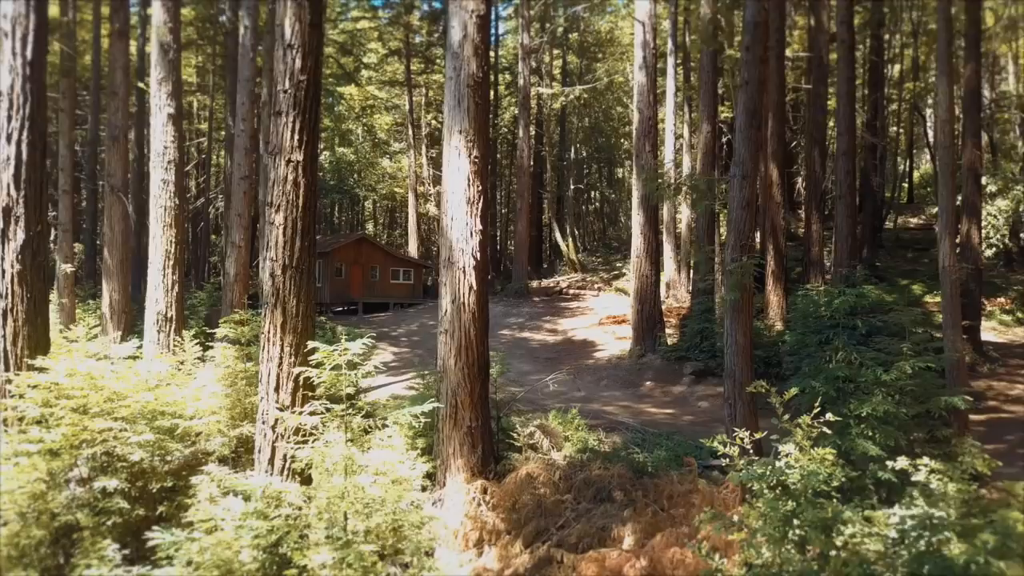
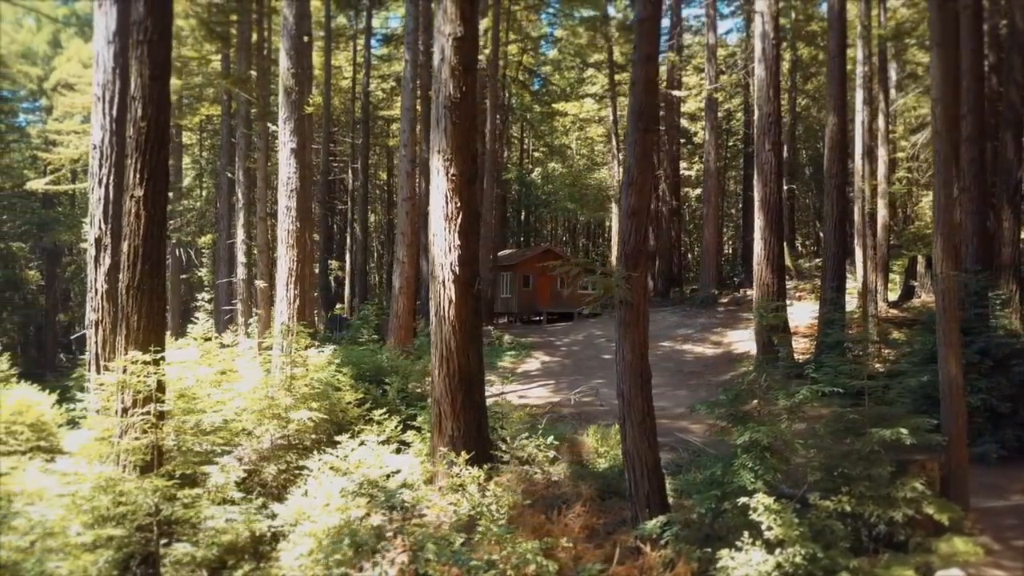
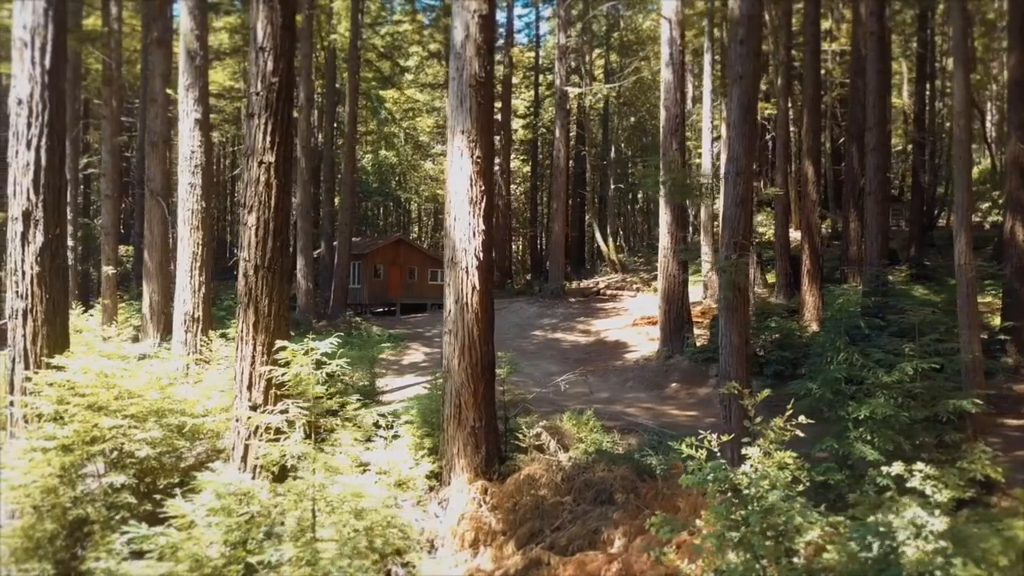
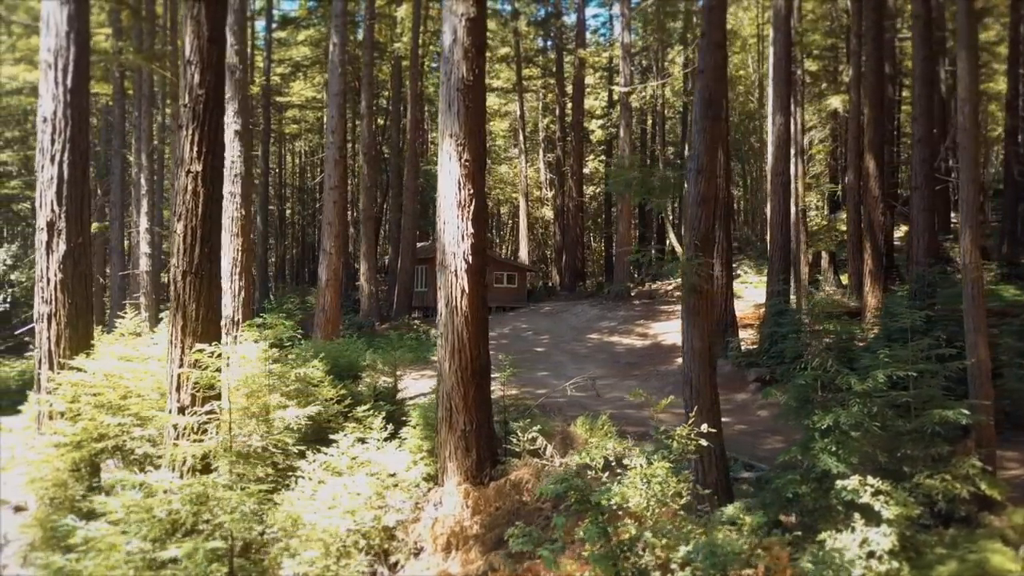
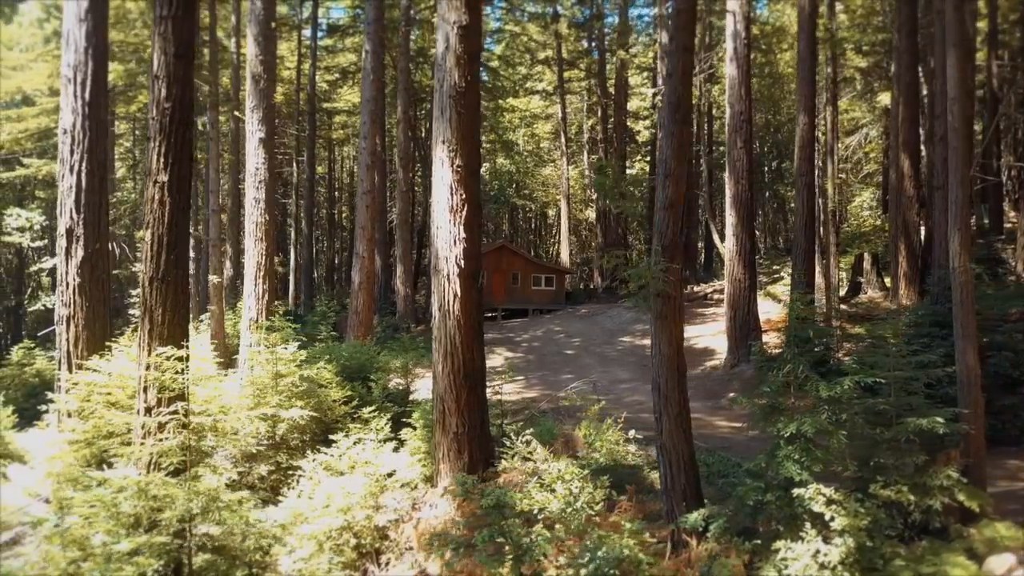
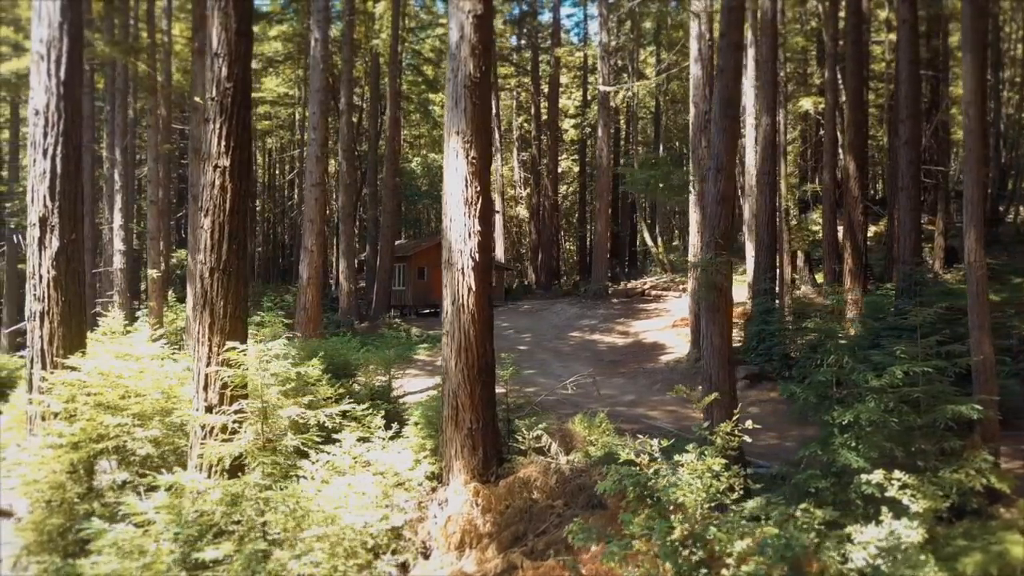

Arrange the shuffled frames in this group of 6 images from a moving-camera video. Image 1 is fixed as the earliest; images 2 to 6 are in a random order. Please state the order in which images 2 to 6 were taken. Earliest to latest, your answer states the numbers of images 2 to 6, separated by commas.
3, 6, 4, 5, 2
